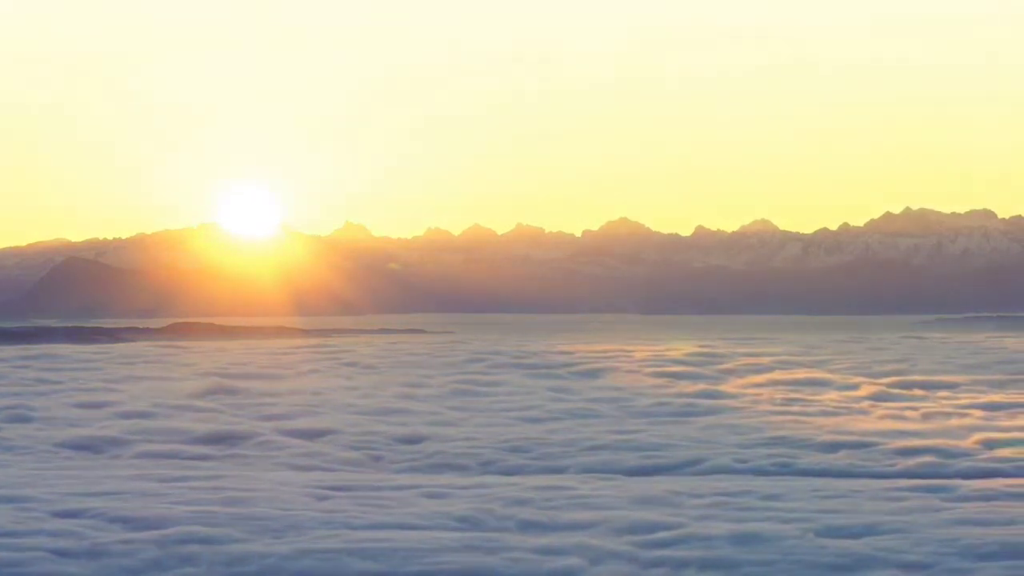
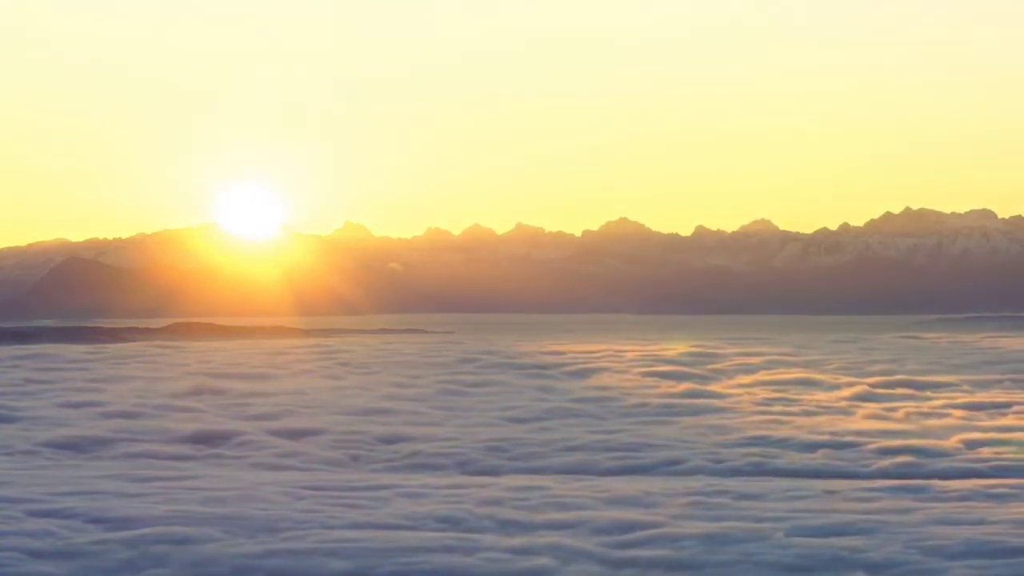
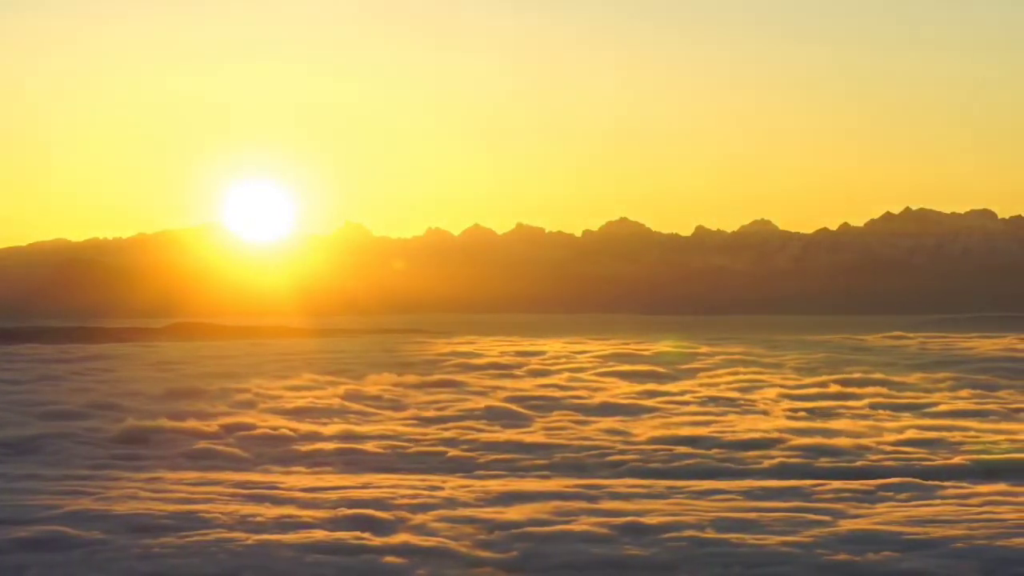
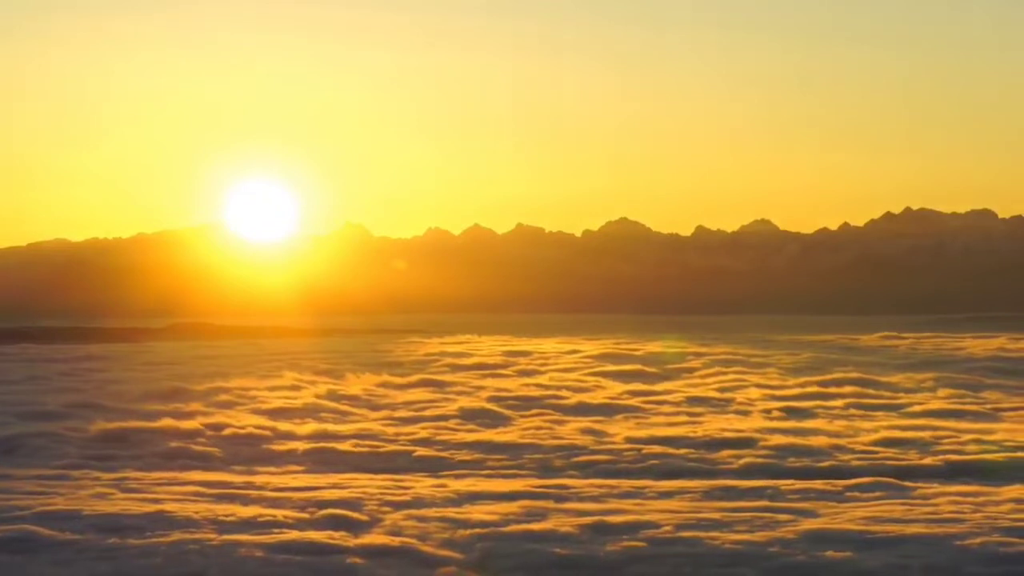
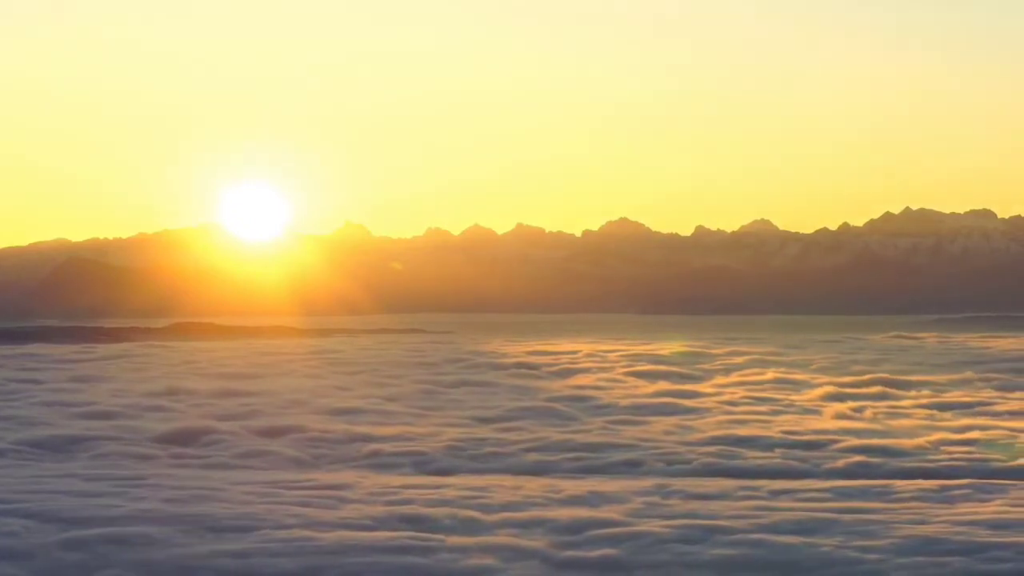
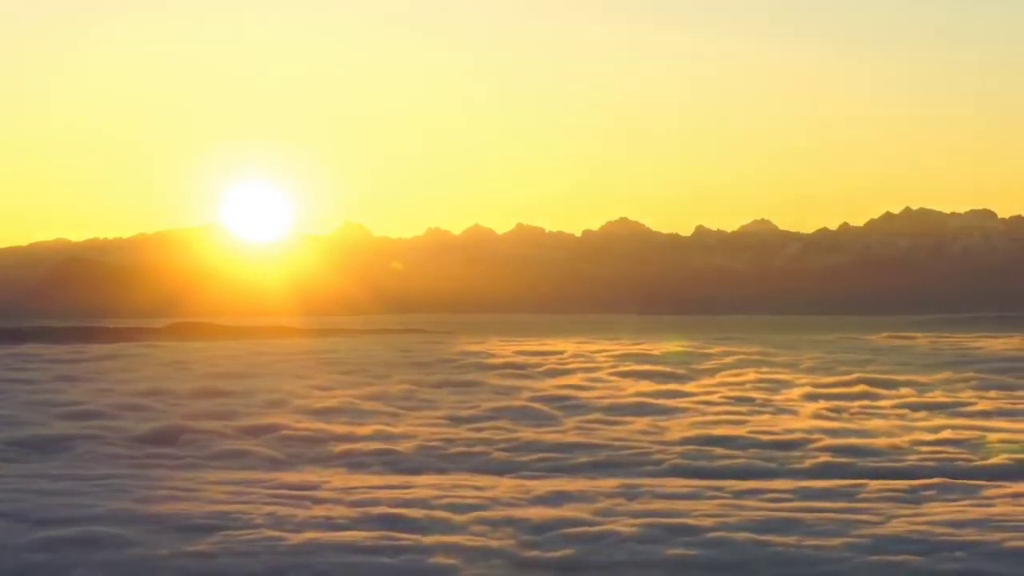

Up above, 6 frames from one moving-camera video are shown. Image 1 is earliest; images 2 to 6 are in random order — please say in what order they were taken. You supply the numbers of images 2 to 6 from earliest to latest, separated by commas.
2, 5, 6, 3, 4
